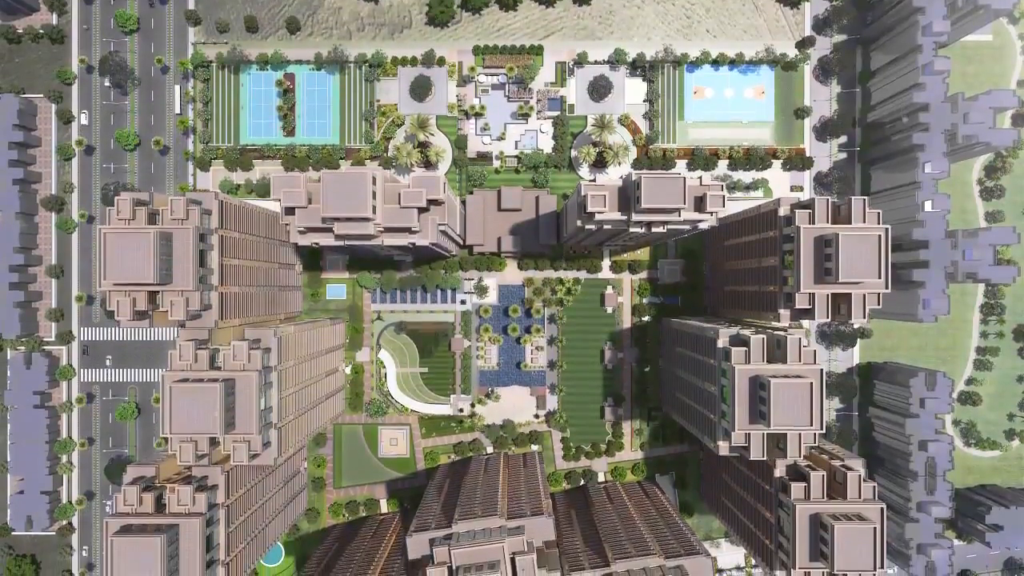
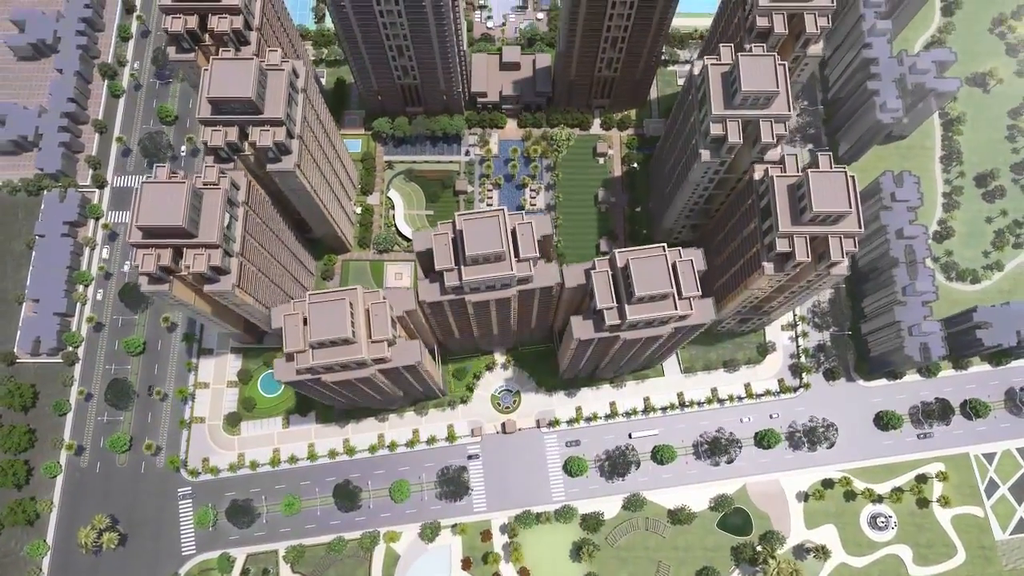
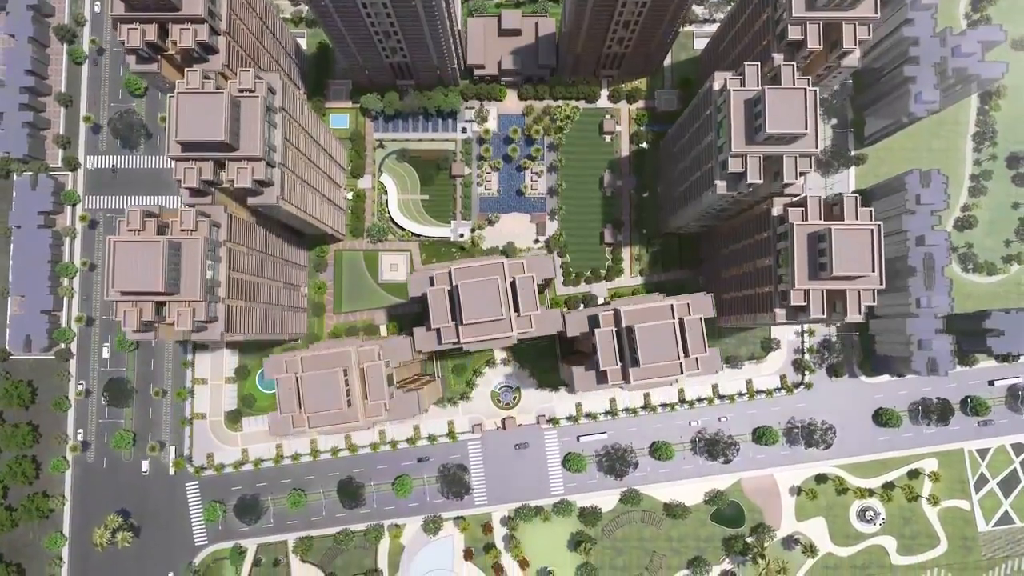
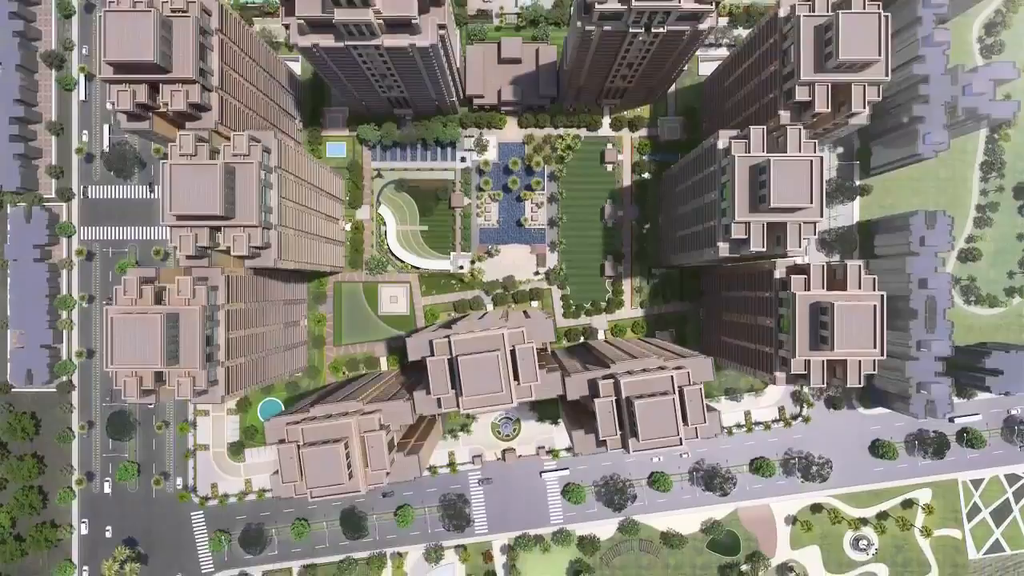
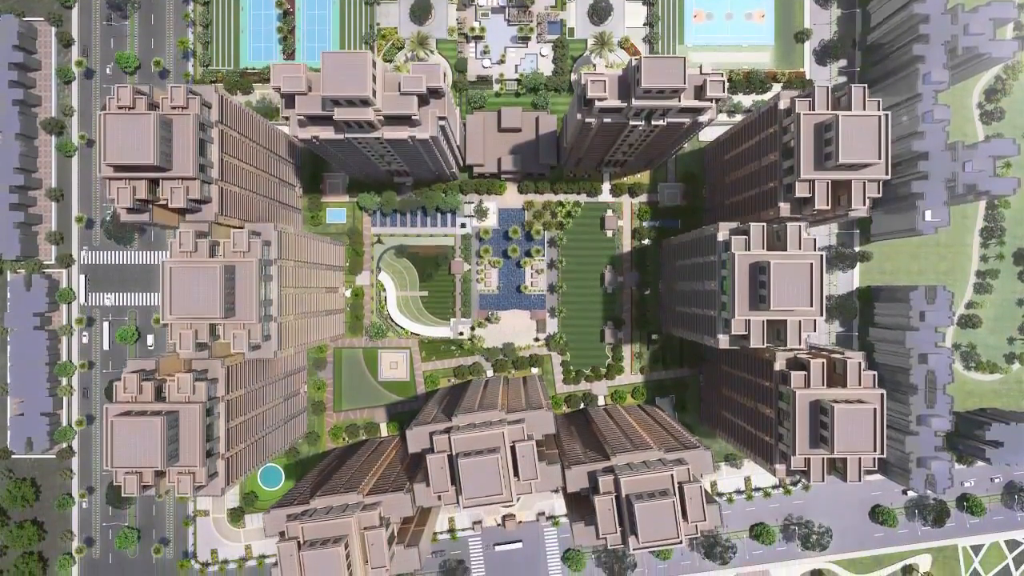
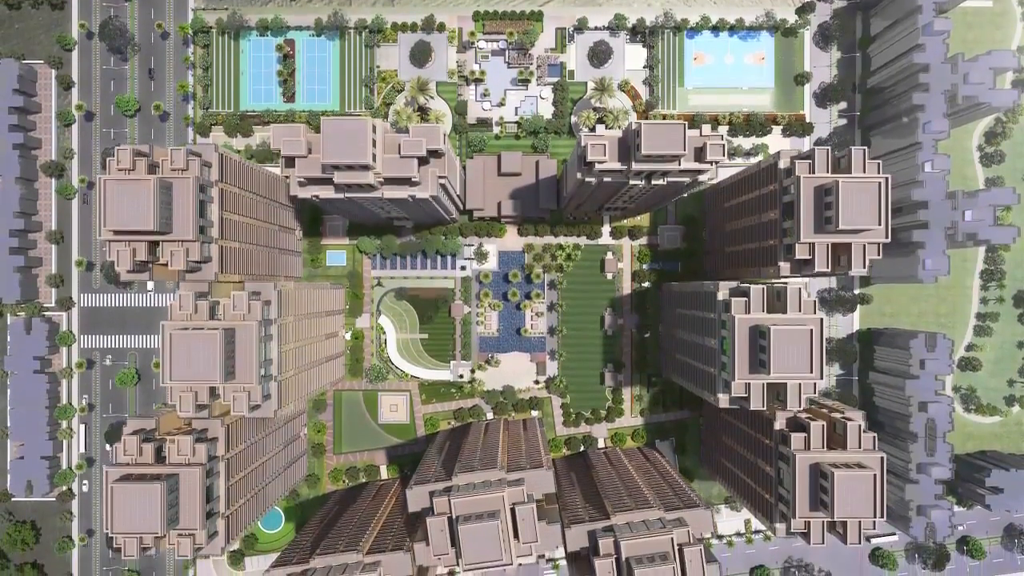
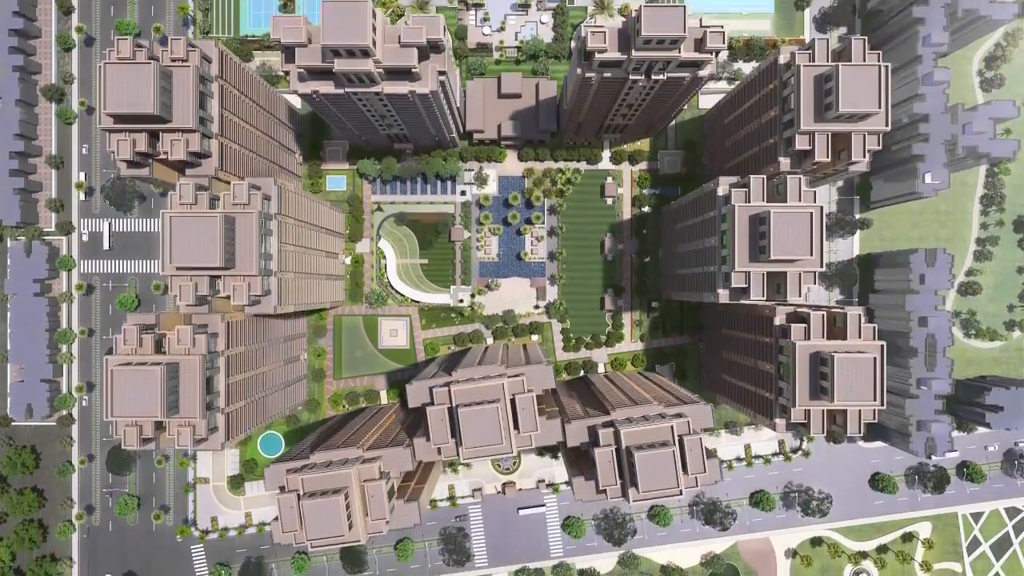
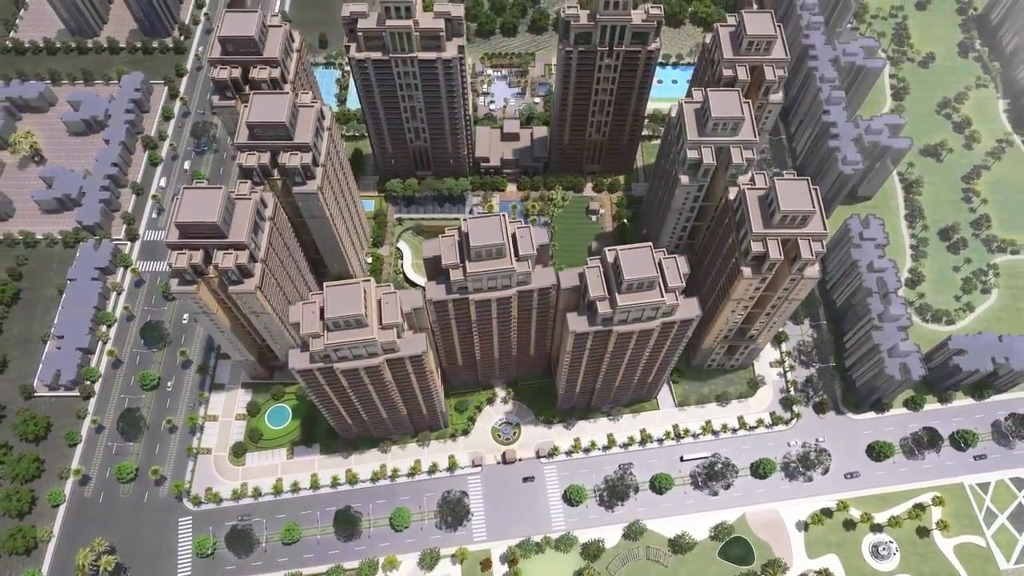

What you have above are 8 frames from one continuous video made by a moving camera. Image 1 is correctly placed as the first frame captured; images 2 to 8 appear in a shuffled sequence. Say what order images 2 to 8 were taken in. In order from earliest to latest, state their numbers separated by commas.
6, 5, 7, 4, 3, 2, 8
